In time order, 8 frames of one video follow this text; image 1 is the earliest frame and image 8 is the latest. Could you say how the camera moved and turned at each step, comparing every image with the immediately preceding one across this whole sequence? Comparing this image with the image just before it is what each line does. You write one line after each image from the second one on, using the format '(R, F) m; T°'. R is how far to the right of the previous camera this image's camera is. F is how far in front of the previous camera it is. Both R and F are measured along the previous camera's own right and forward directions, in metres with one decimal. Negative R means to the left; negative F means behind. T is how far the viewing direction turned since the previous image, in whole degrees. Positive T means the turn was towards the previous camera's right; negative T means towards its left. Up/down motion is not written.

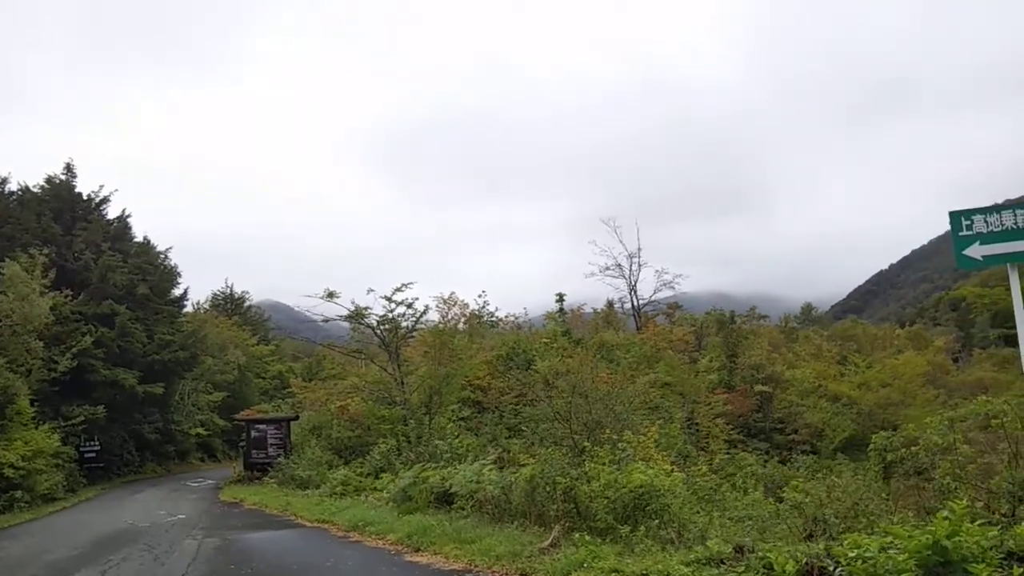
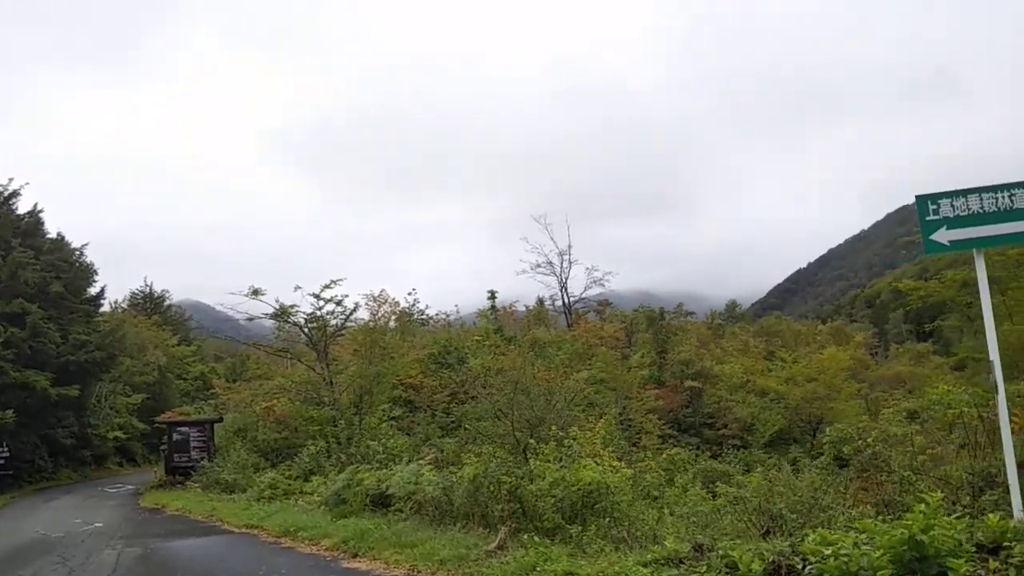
(-0.1, +0.4) m; +4°
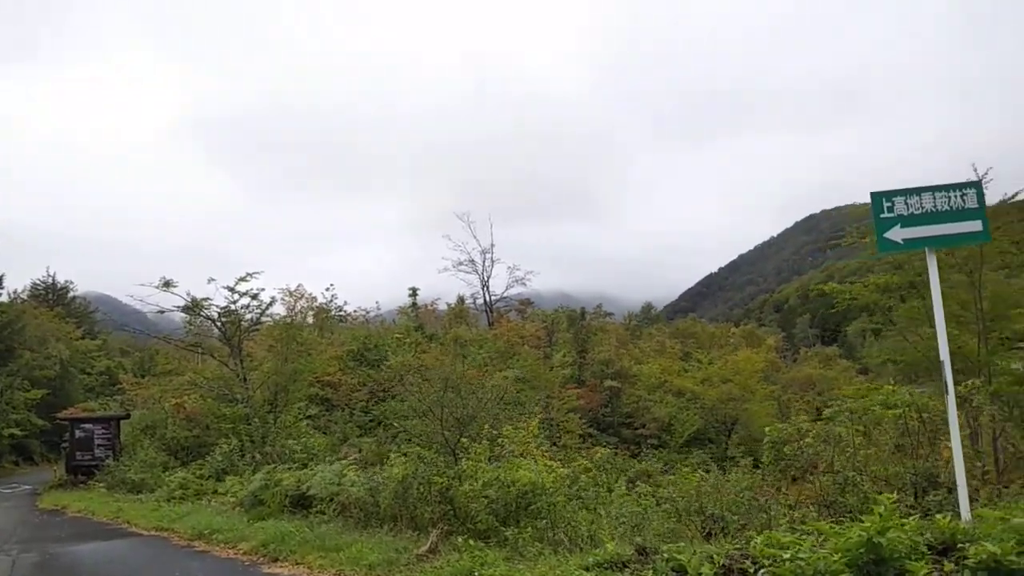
(-0.2, +0.3) m; +5°
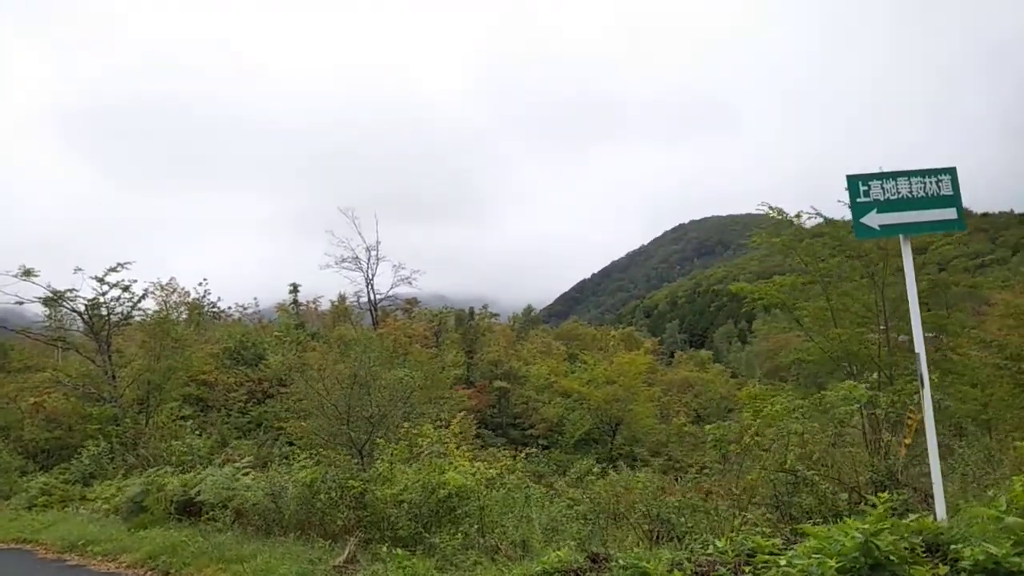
(-0.4, +0.6) m; +8°
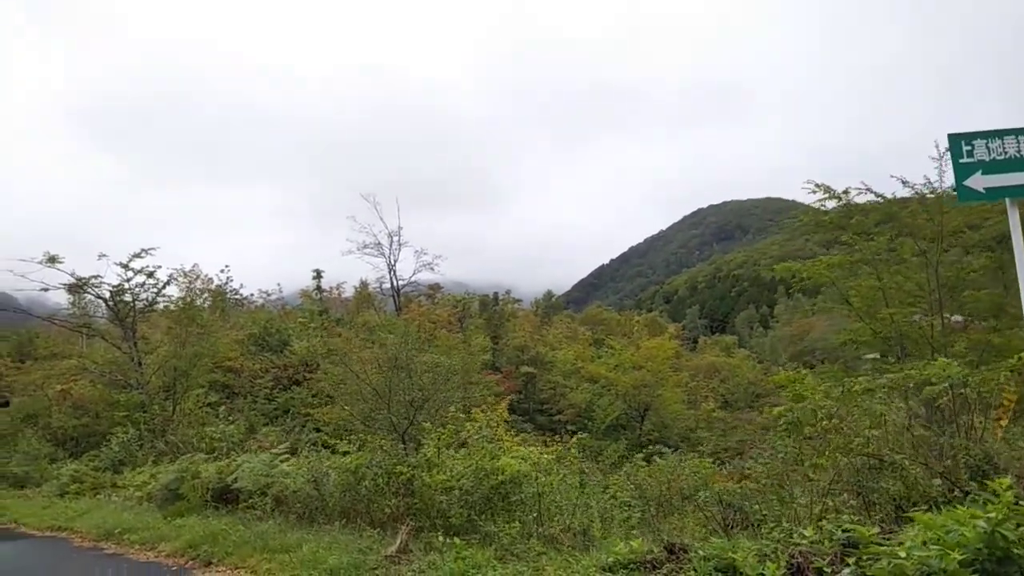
(-0.3, +0.4) m; -1°
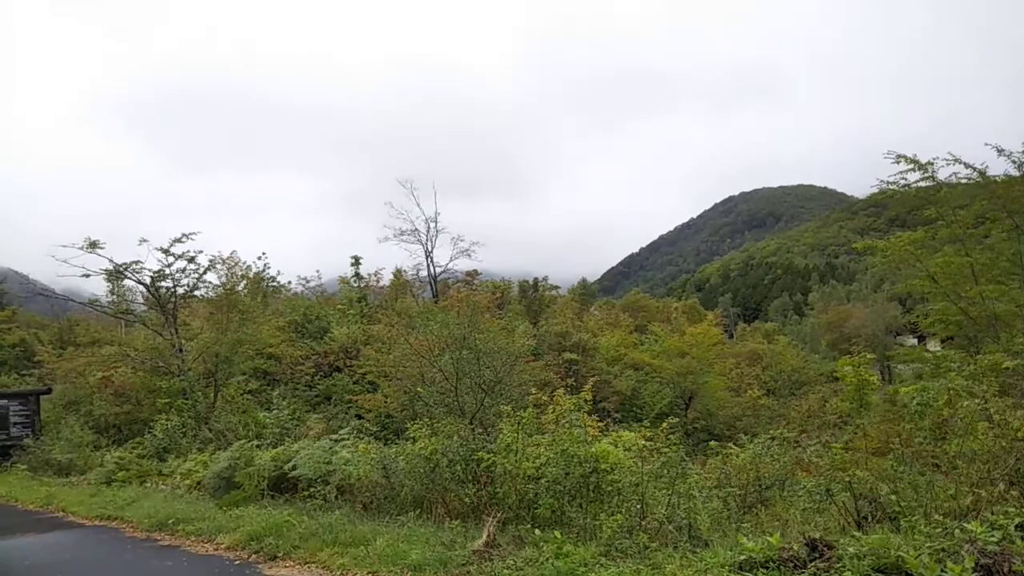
(-0.4, +0.6) m; -2°
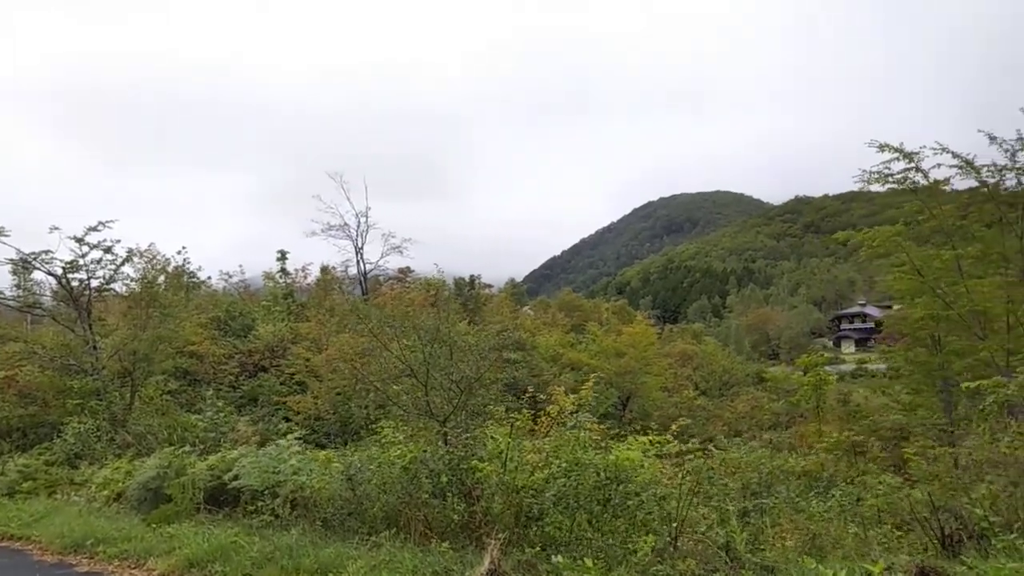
(-0.5, +1.0) m; +5°
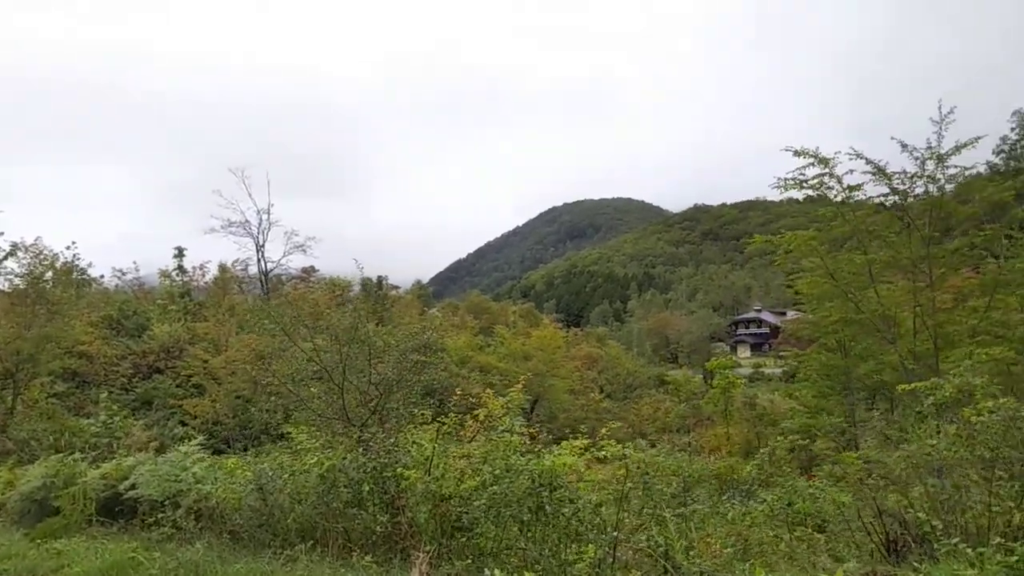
(-0.1, +0.3) m; +6°
